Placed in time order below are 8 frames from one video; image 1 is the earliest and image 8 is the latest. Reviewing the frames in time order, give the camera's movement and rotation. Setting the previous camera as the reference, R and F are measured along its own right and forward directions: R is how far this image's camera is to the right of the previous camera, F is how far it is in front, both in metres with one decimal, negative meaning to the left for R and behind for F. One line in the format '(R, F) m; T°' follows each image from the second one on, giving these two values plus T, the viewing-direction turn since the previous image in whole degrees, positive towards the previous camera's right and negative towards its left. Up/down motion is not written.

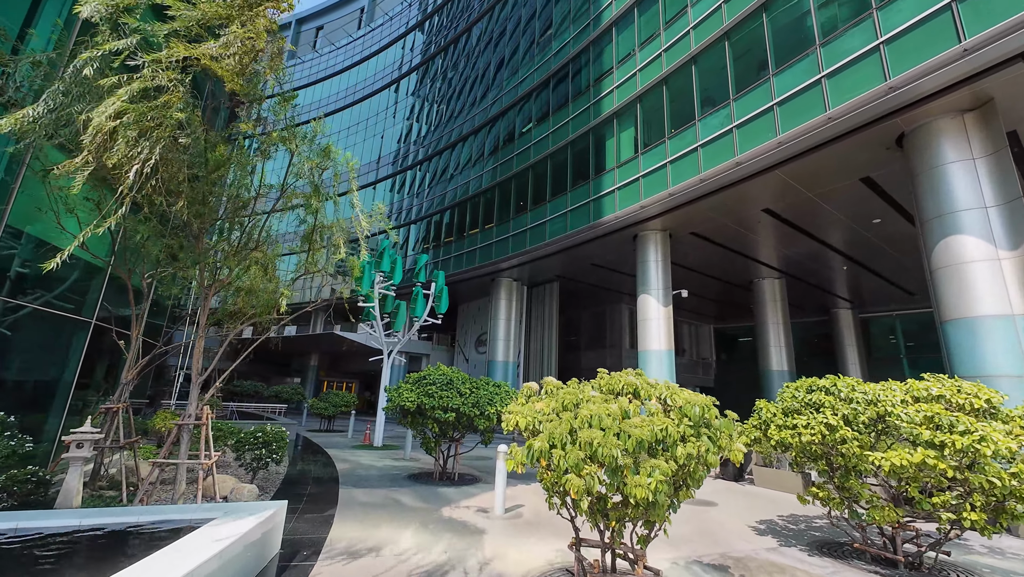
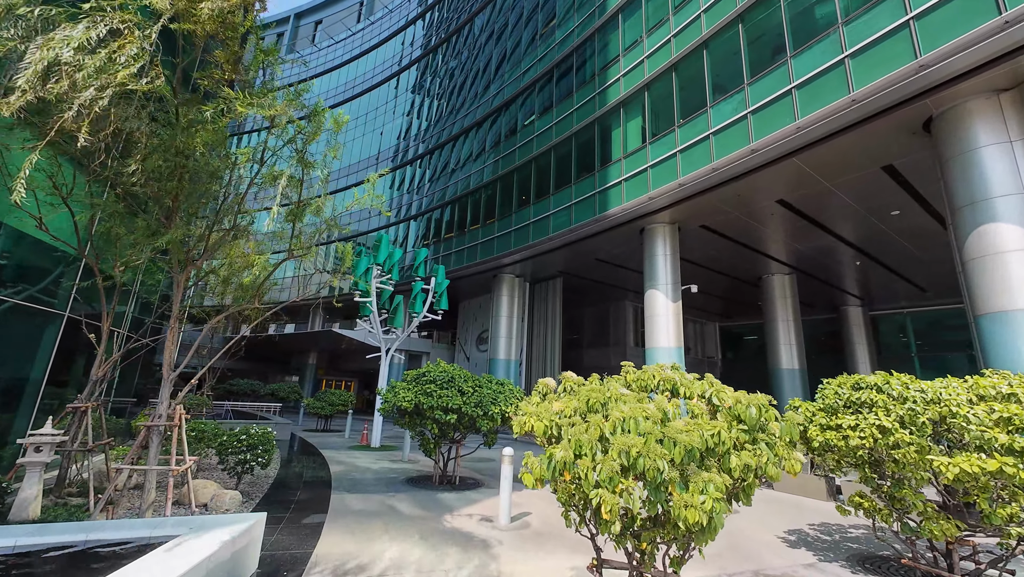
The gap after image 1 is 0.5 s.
(-0.1, +0.6) m; 0°
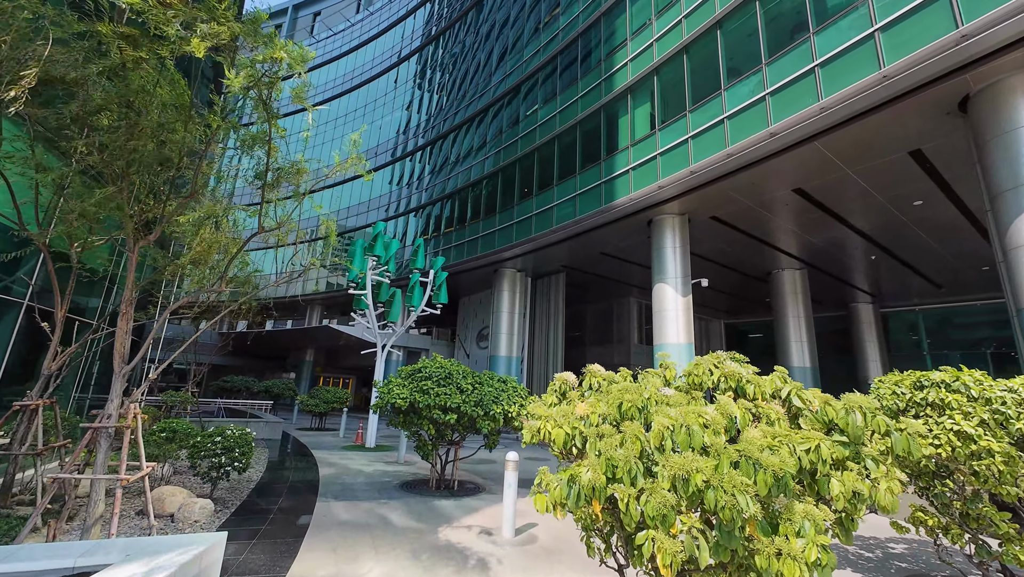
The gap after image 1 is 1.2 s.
(-0.1, +0.7) m; 0°
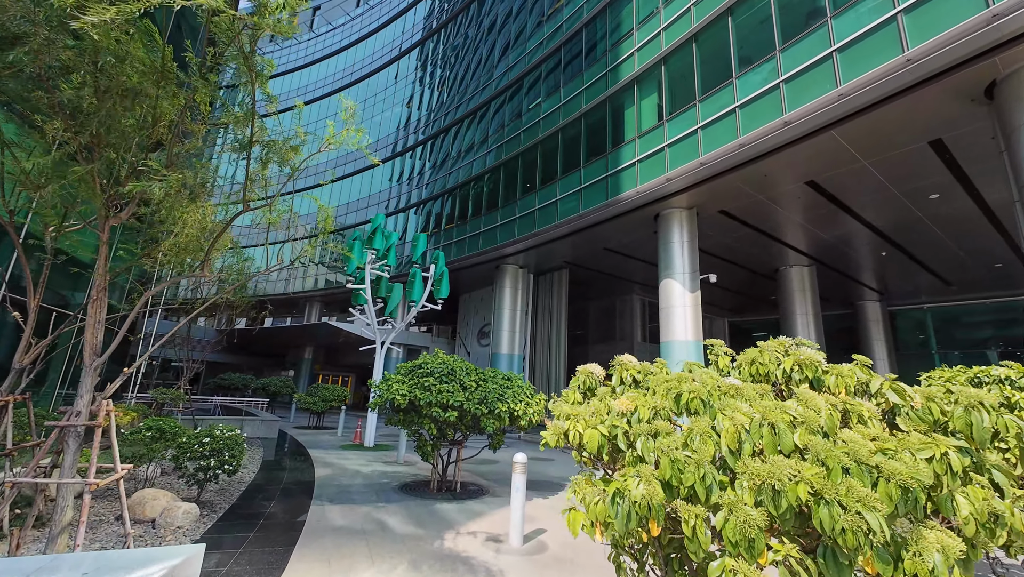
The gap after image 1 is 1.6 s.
(-0.1, +0.4) m; 0°
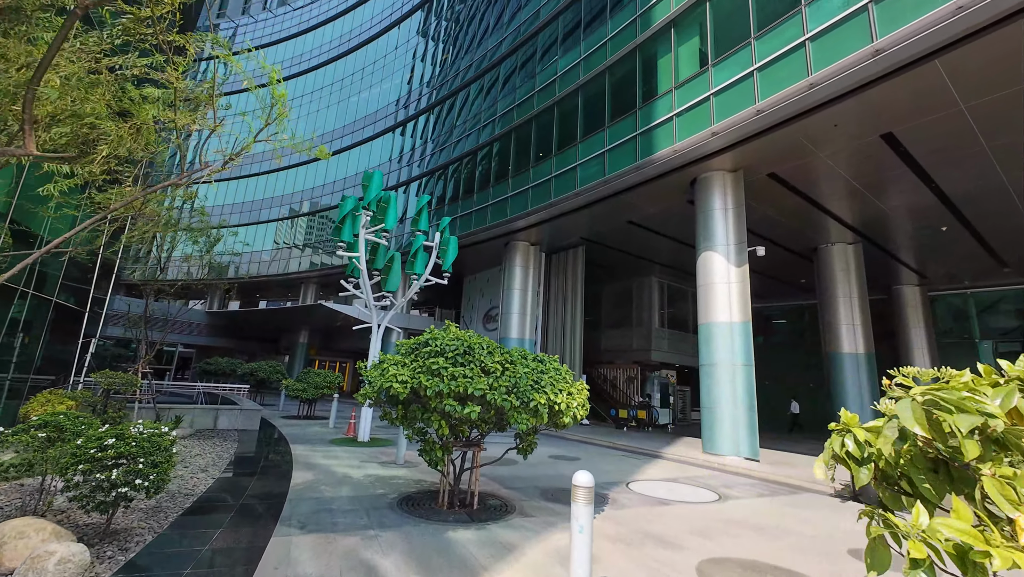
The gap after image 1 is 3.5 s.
(-0.5, +1.9) m; 0°
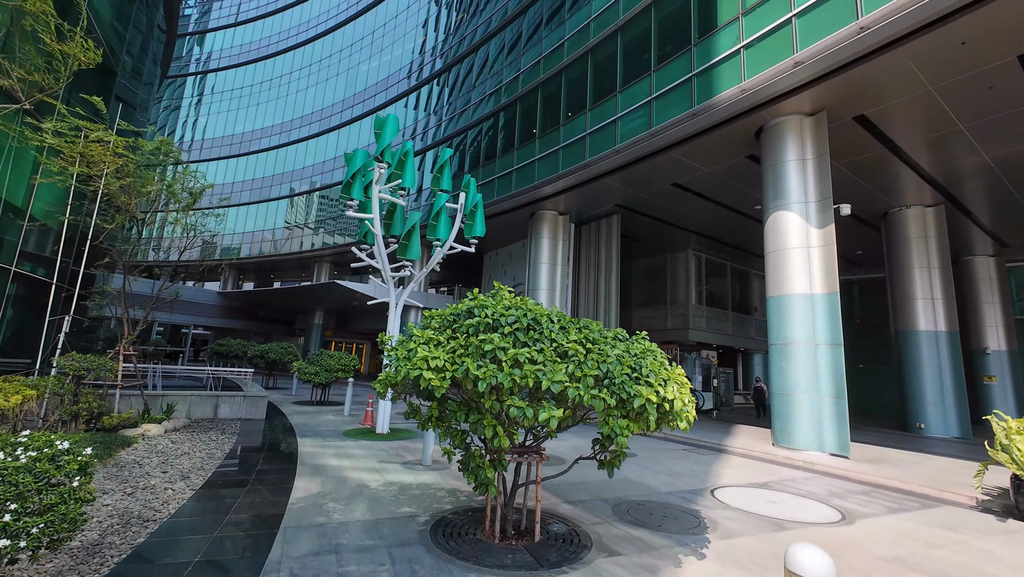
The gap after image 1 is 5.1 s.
(-0.6, +1.7) m; -2°
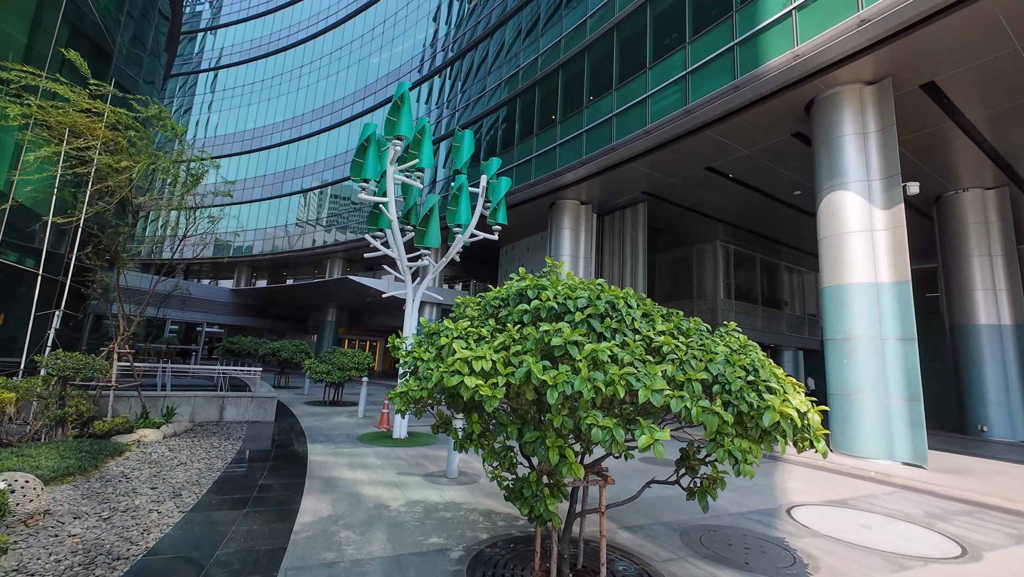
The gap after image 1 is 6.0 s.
(-0.4, +0.9) m; -2°
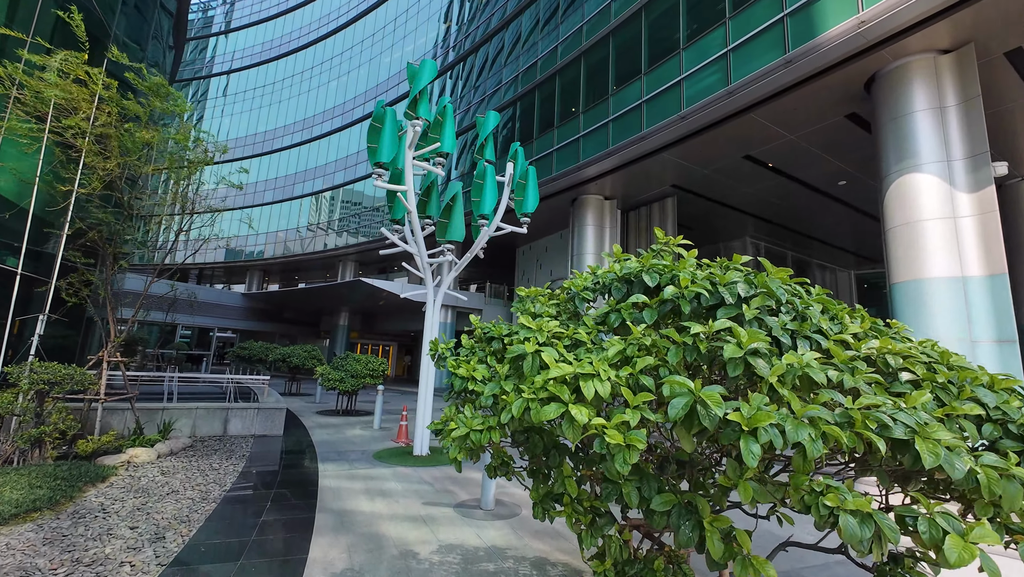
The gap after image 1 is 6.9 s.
(-0.4, +1.0) m; -1°
